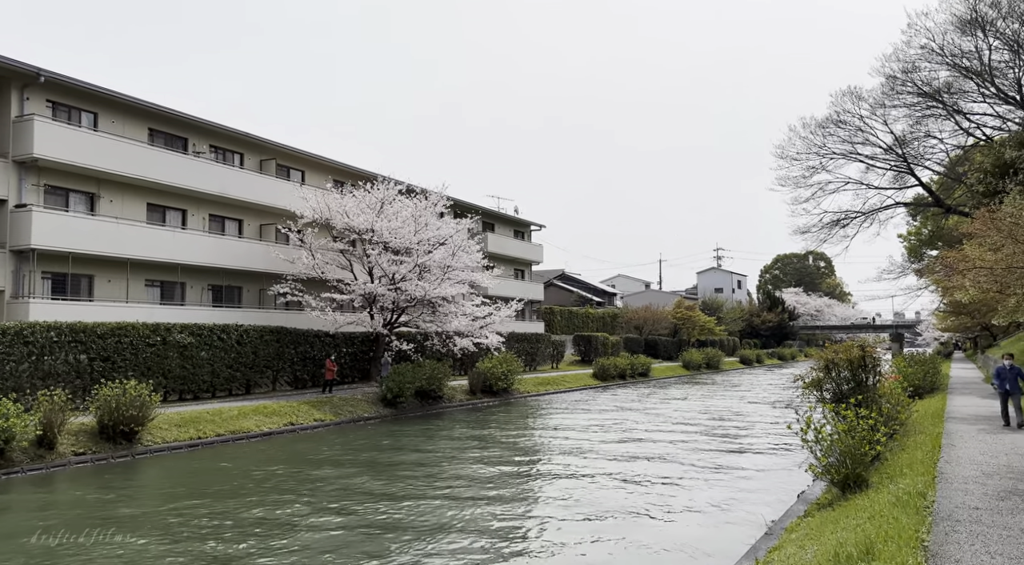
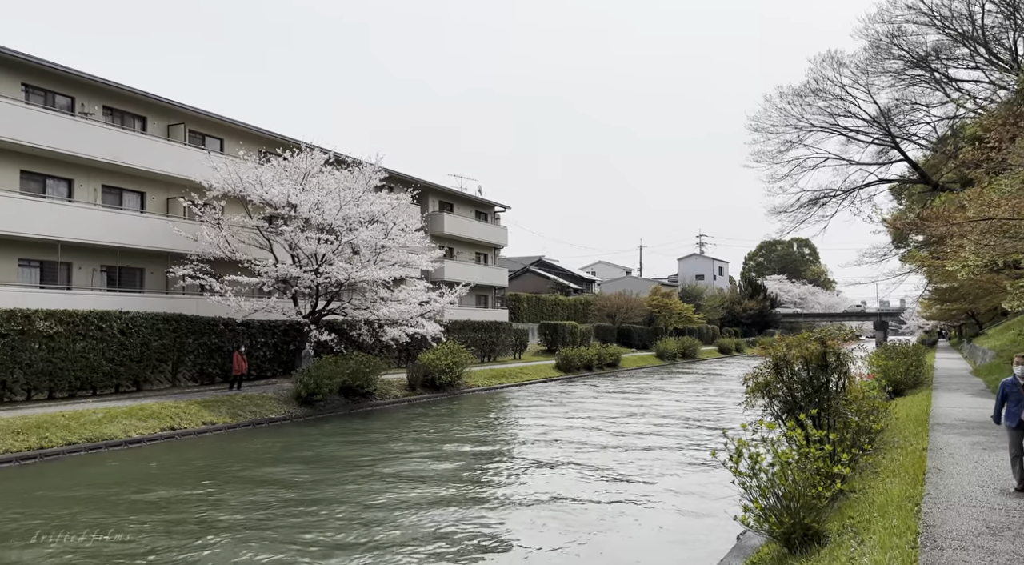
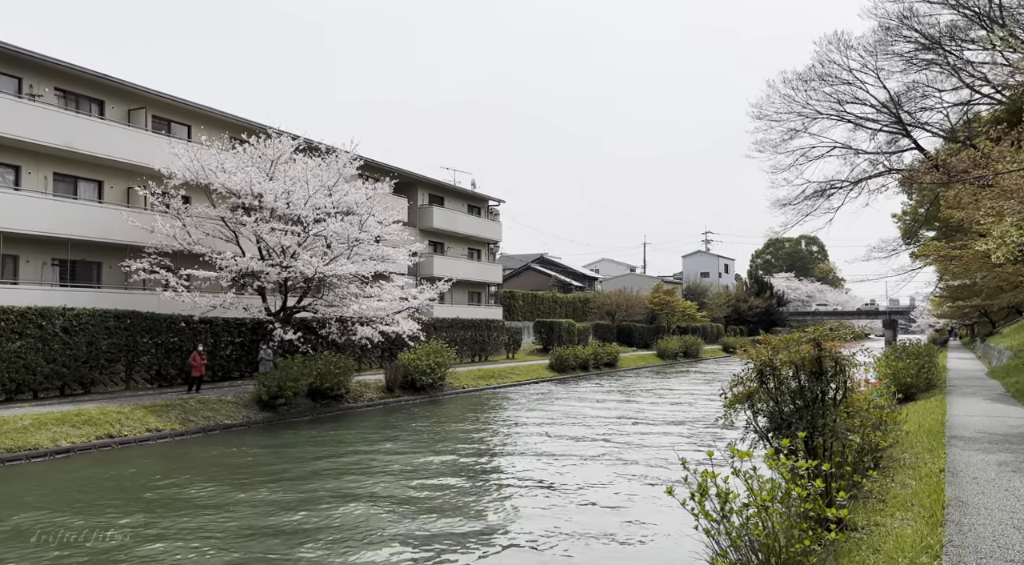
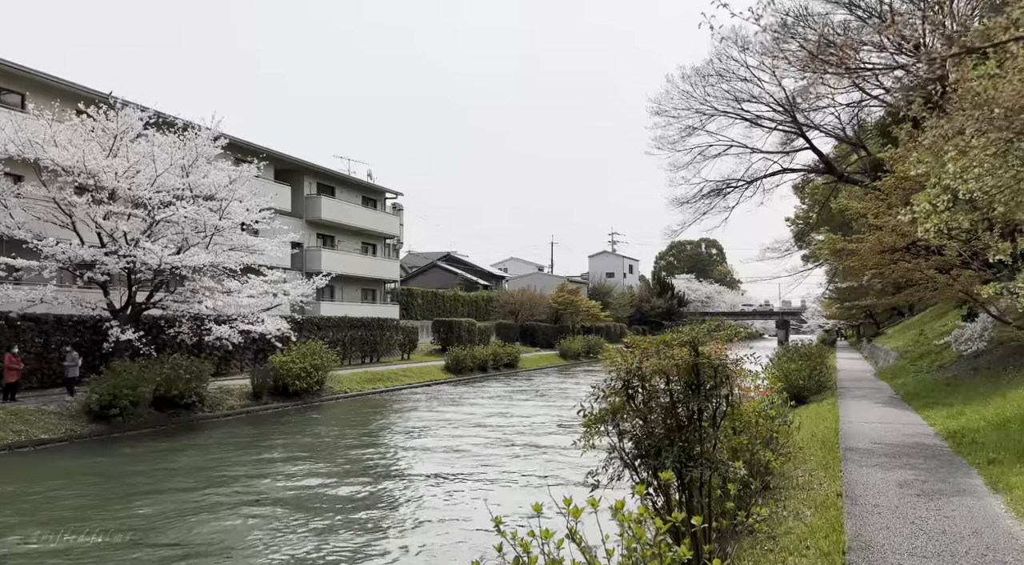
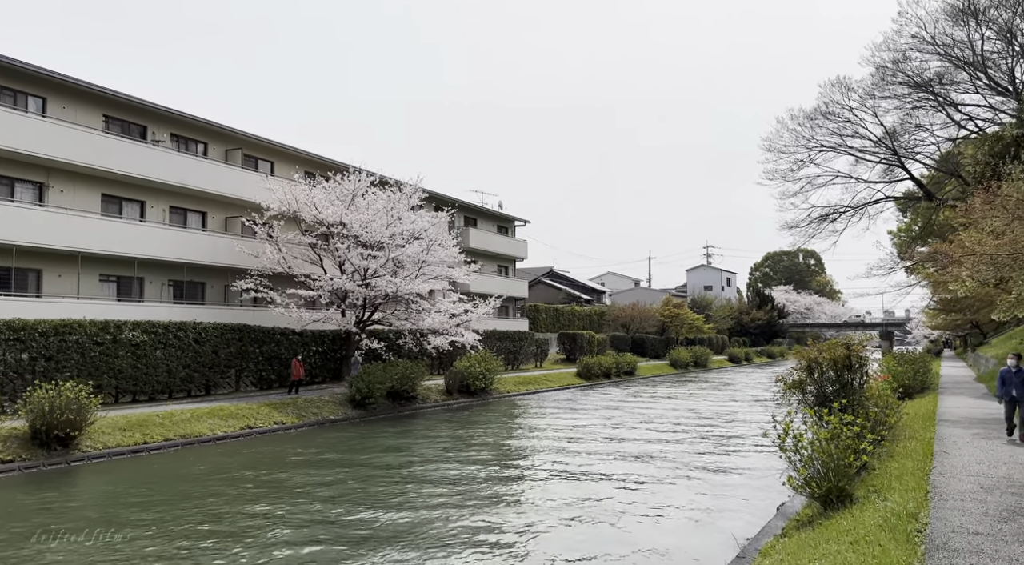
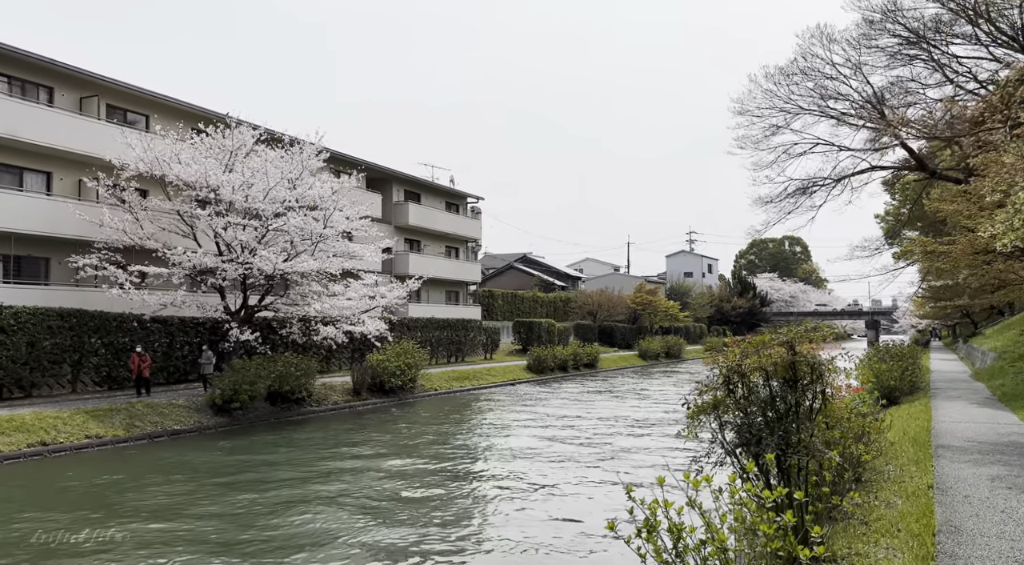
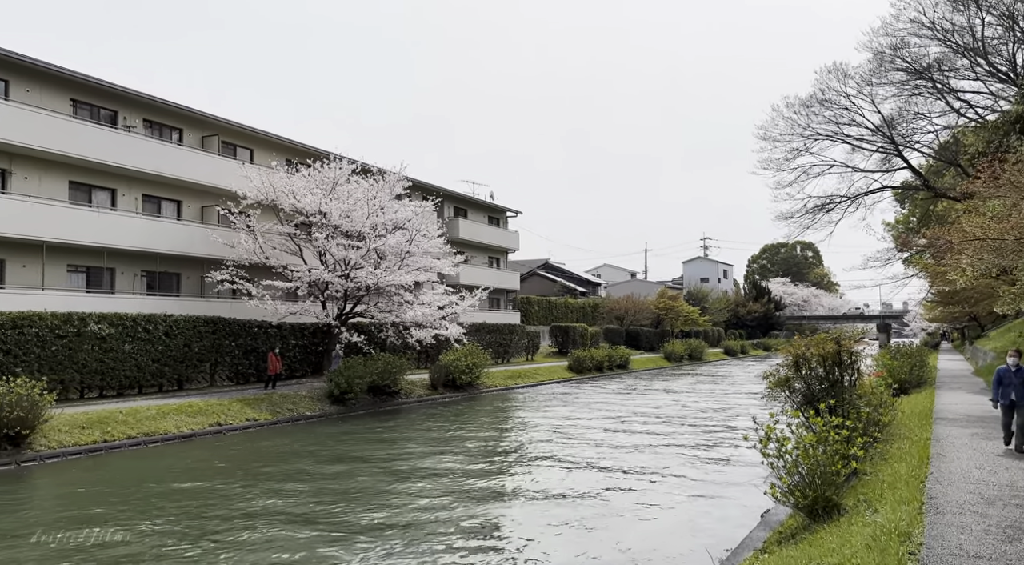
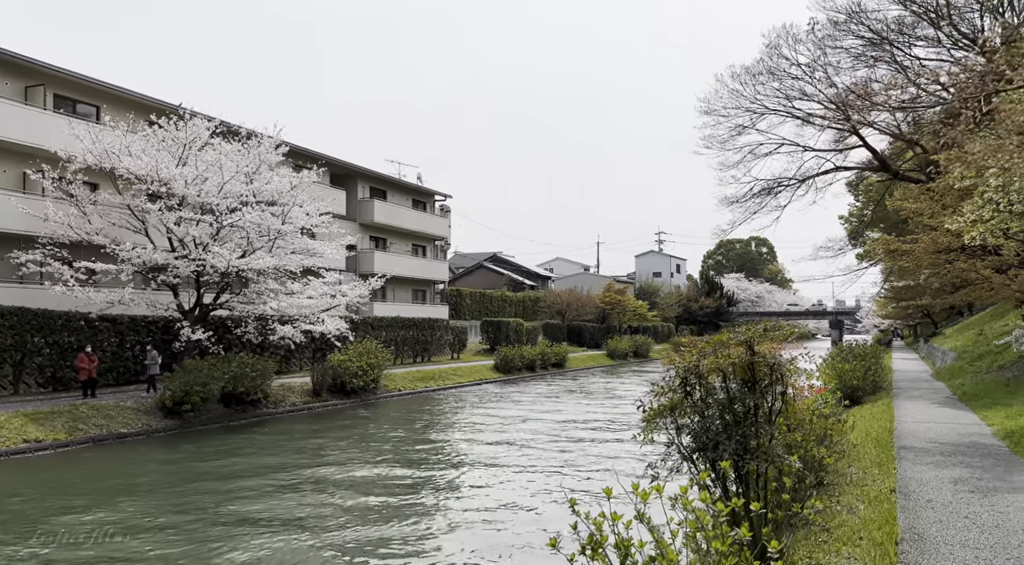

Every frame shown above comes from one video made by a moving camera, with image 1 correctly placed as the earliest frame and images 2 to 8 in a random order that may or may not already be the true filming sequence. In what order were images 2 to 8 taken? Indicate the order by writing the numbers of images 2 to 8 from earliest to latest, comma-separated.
5, 7, 2, 3, 6, 8, 4
